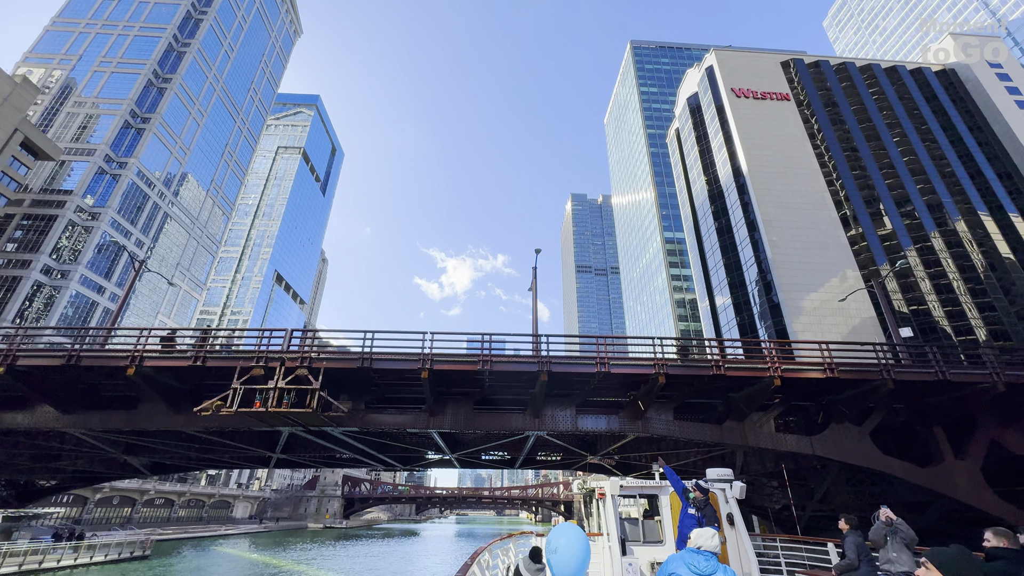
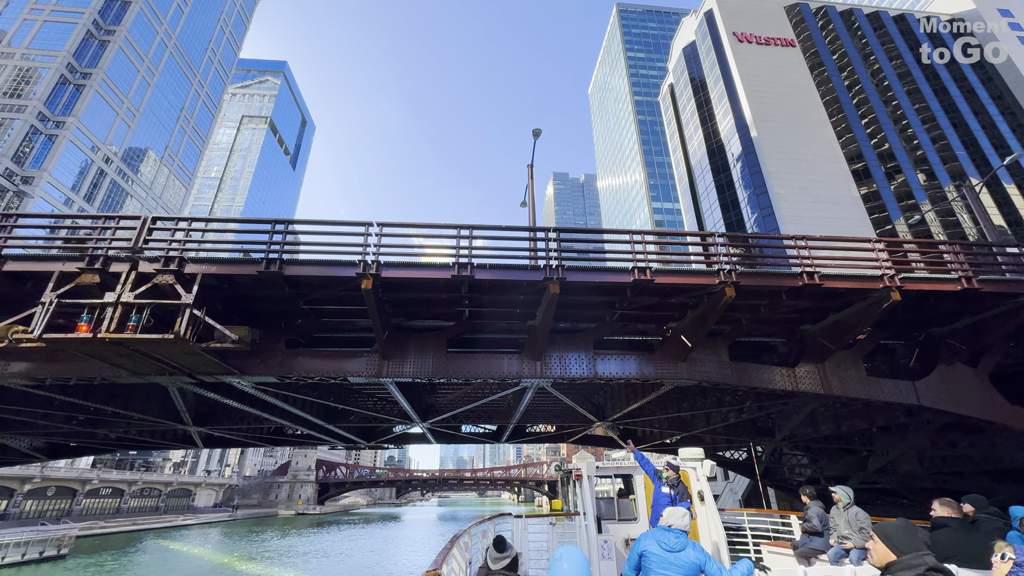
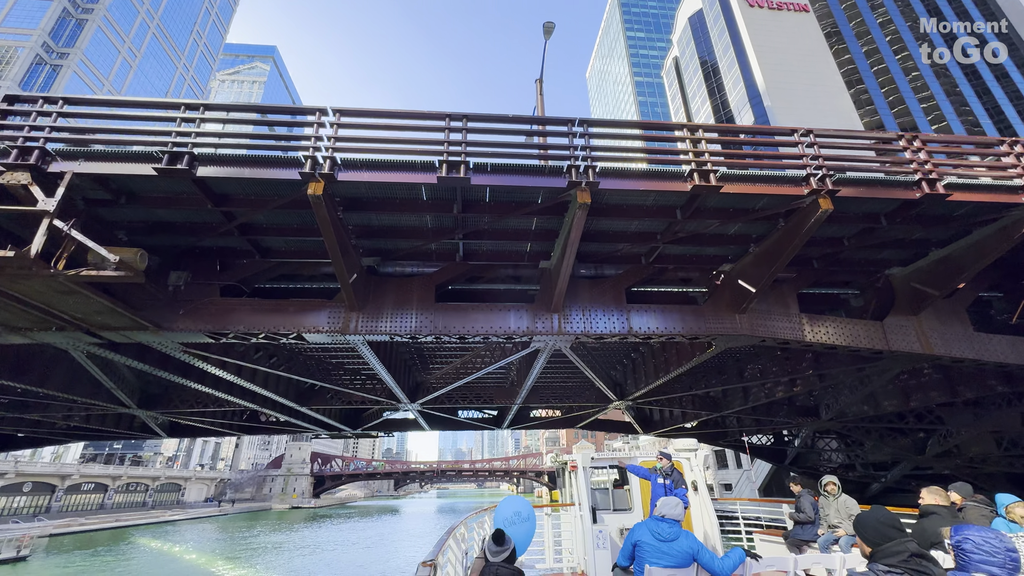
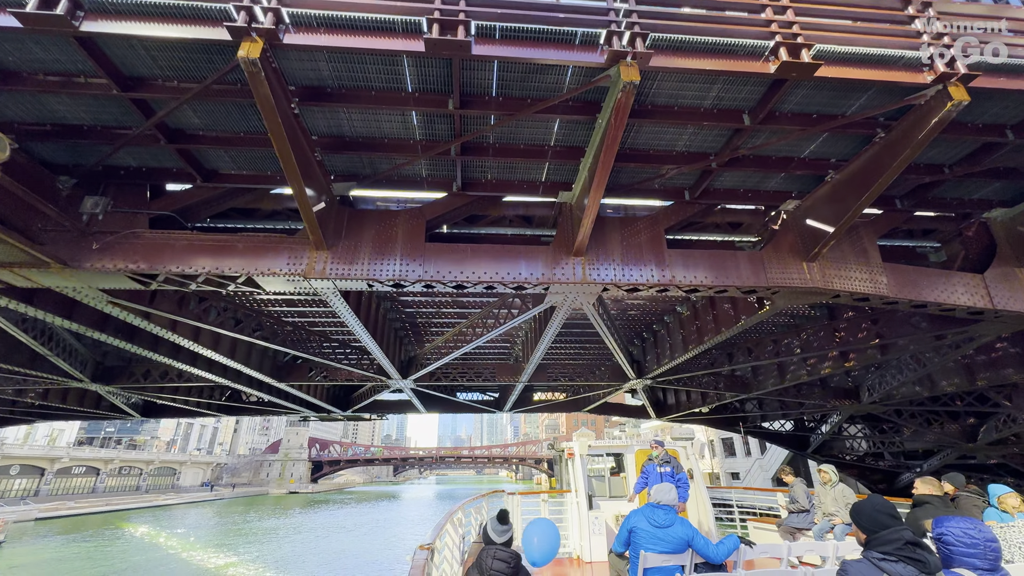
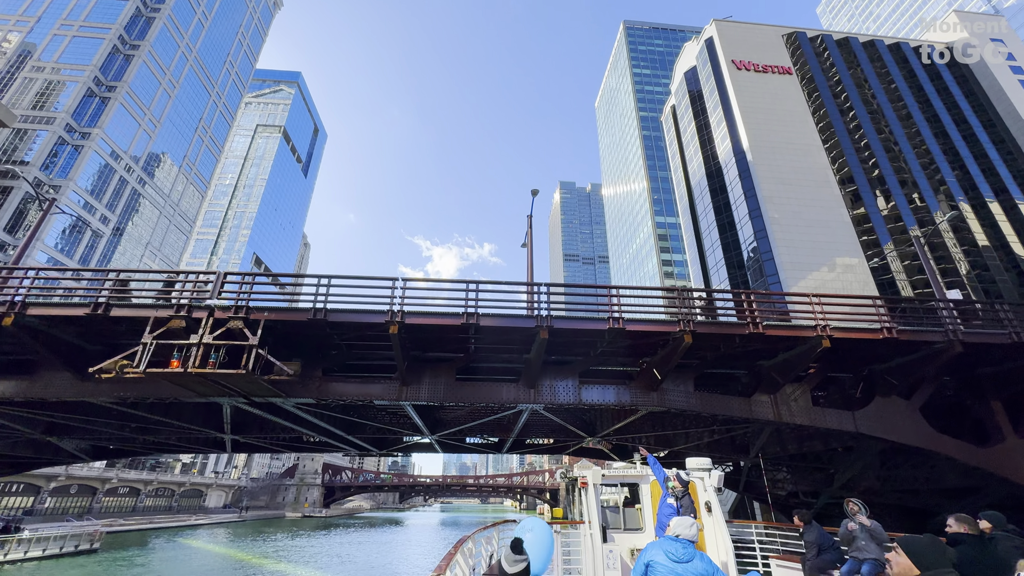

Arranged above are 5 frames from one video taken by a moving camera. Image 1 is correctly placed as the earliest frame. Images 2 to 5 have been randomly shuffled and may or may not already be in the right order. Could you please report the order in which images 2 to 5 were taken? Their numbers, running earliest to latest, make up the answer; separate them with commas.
5, 2, 3, 4
